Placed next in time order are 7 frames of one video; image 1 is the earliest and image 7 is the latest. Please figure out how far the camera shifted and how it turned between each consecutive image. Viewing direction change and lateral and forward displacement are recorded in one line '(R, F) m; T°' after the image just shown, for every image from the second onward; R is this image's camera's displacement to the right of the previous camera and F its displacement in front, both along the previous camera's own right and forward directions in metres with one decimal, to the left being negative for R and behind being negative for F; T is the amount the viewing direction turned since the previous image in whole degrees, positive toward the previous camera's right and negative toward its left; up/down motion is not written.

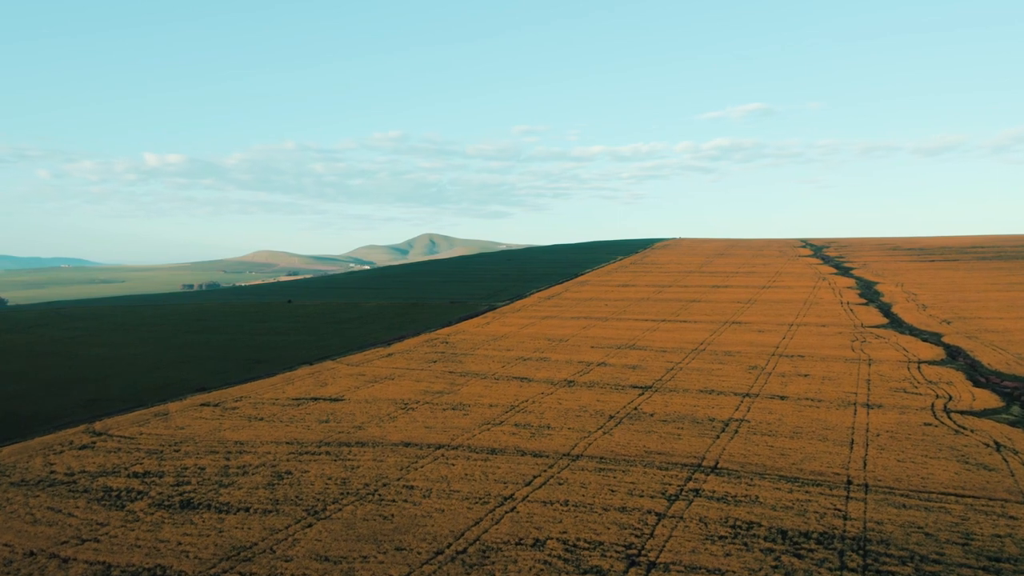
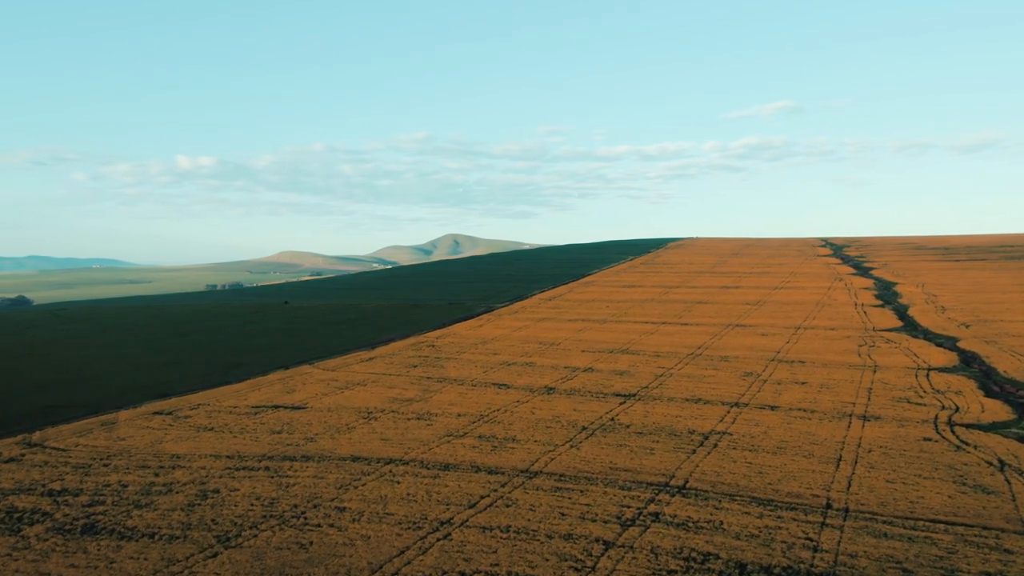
(+1.9, +1.6) m; -2°
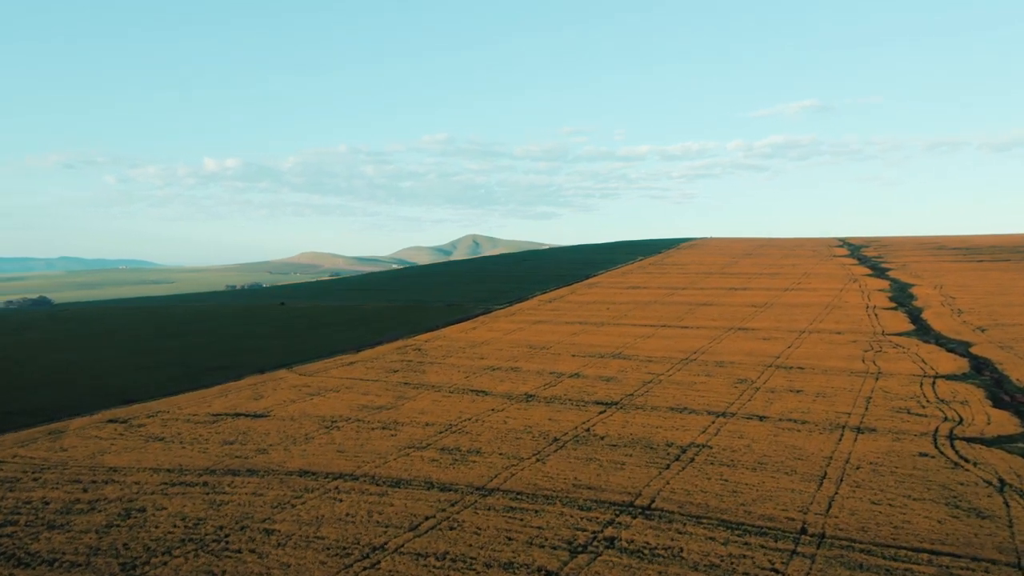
(+1.7, +1.4) m; -1°
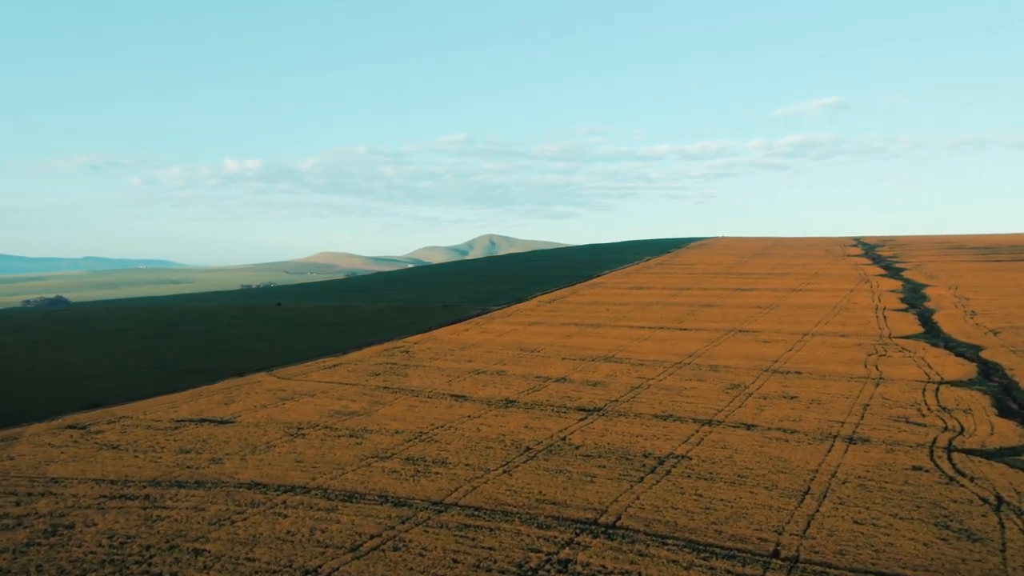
(+1.4, +1.1) m; -1°
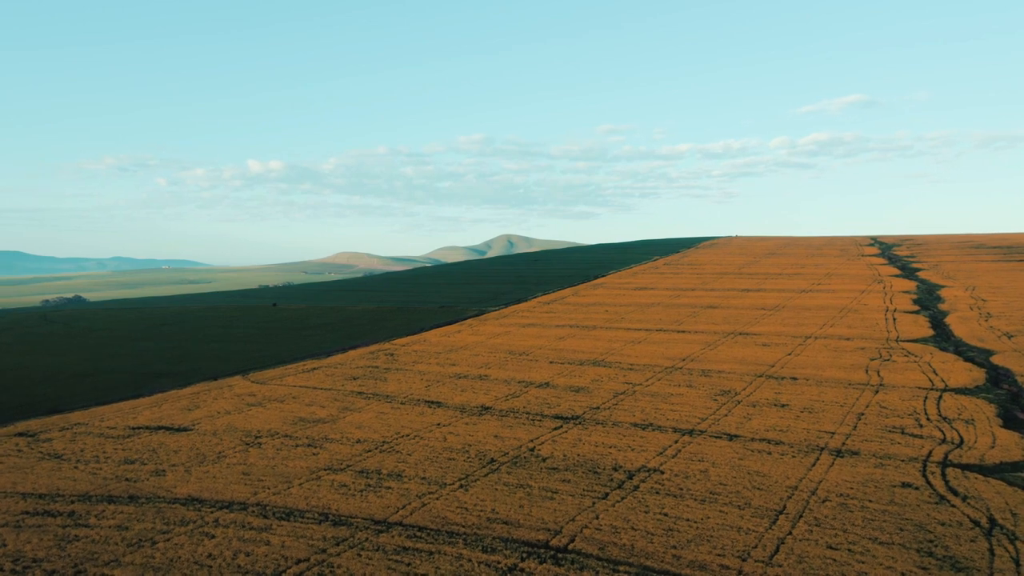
(+1.6, +1.2) m; -1°
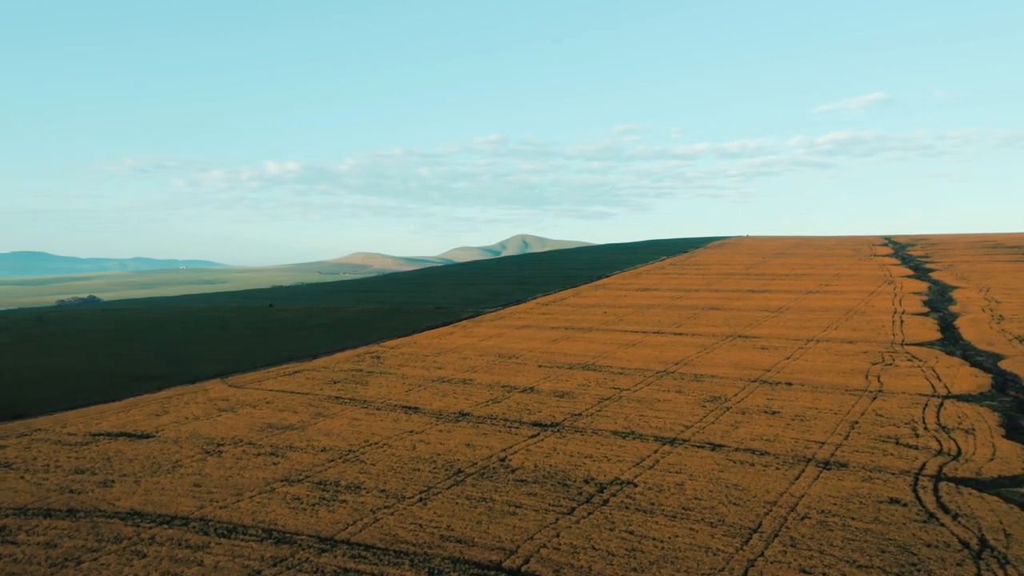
(+1.3, +1.0) m; -1°
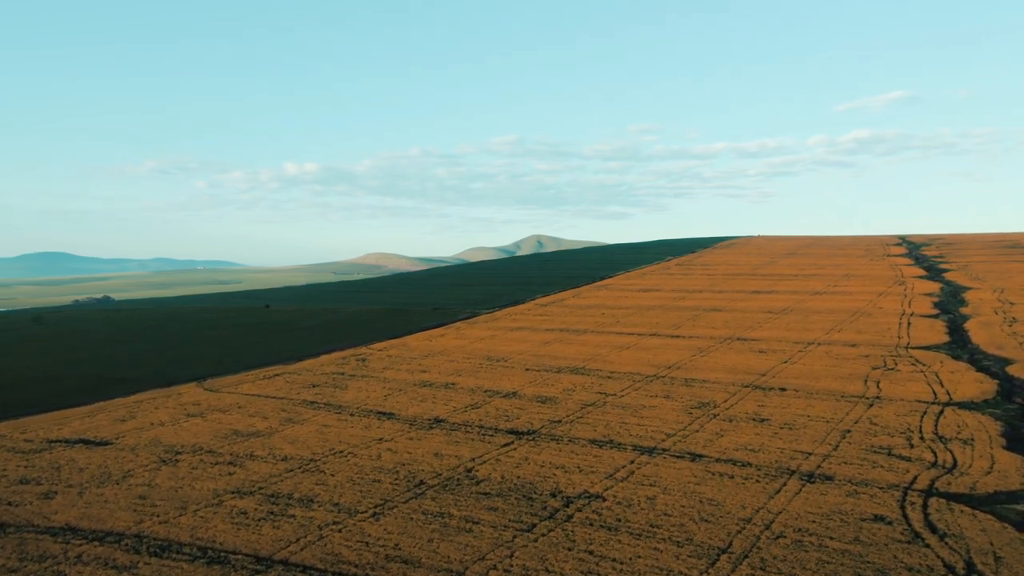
(+1.3, +1.0) m; -1°
